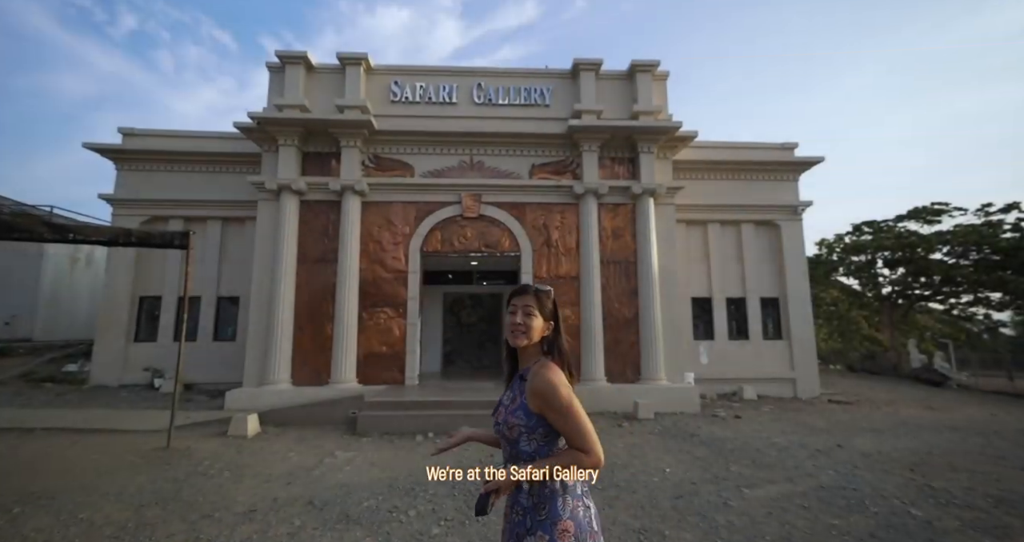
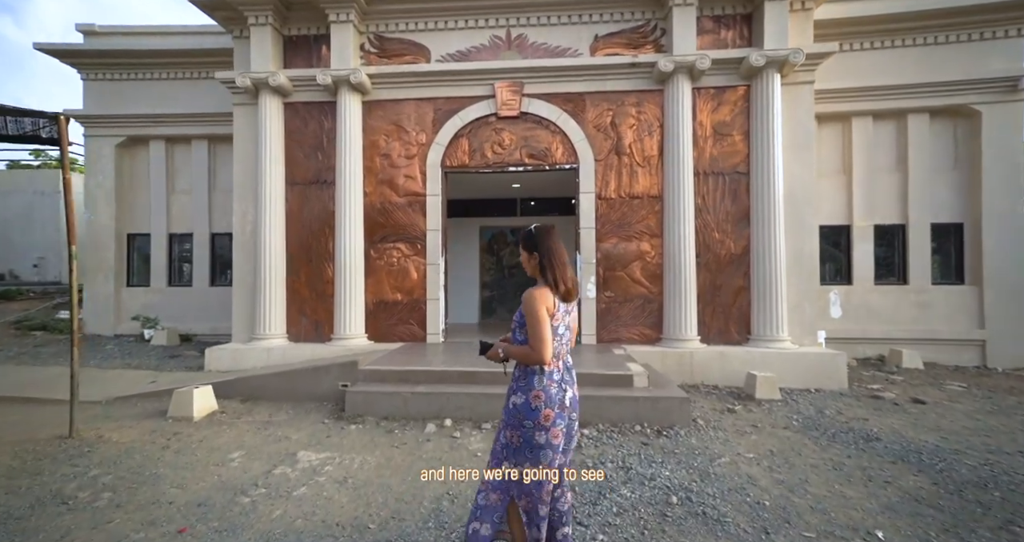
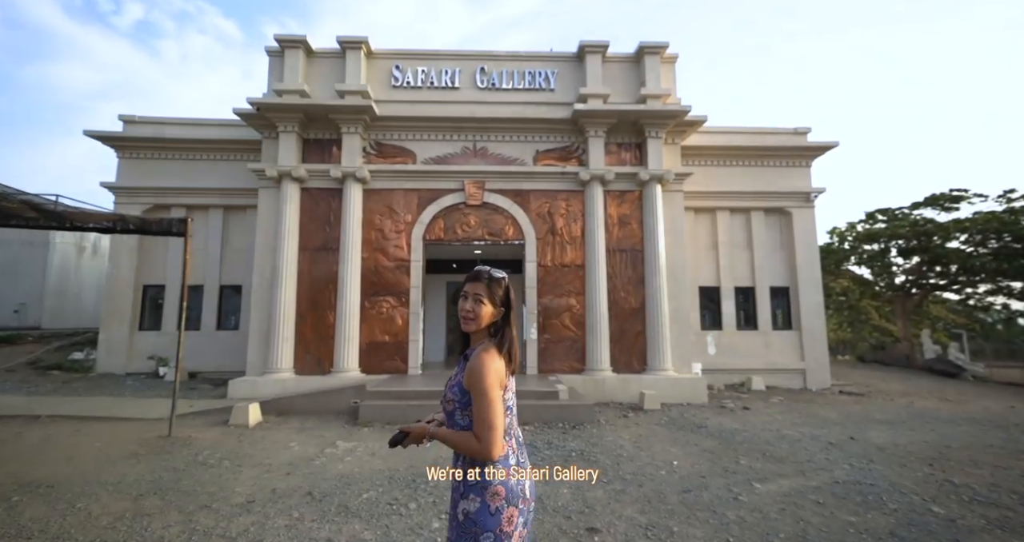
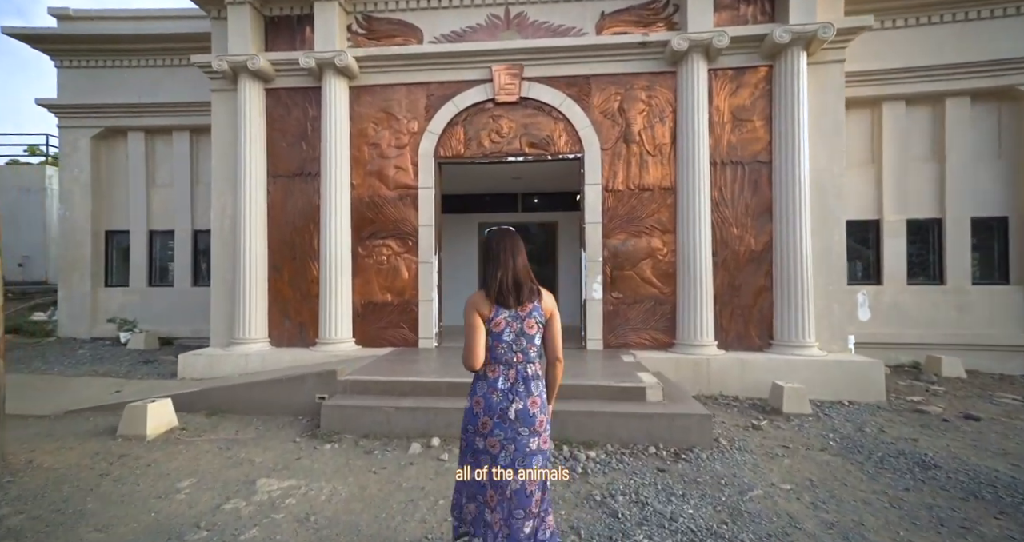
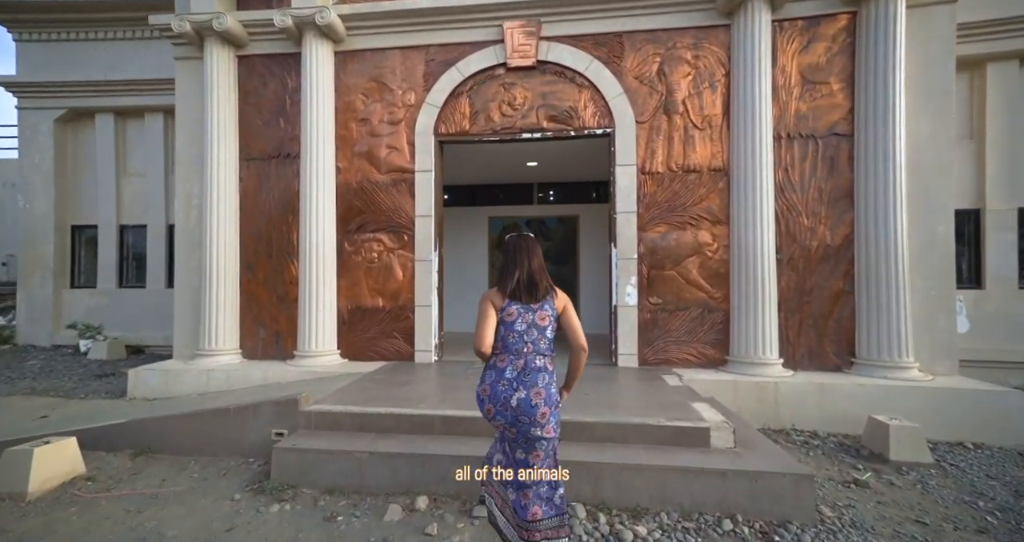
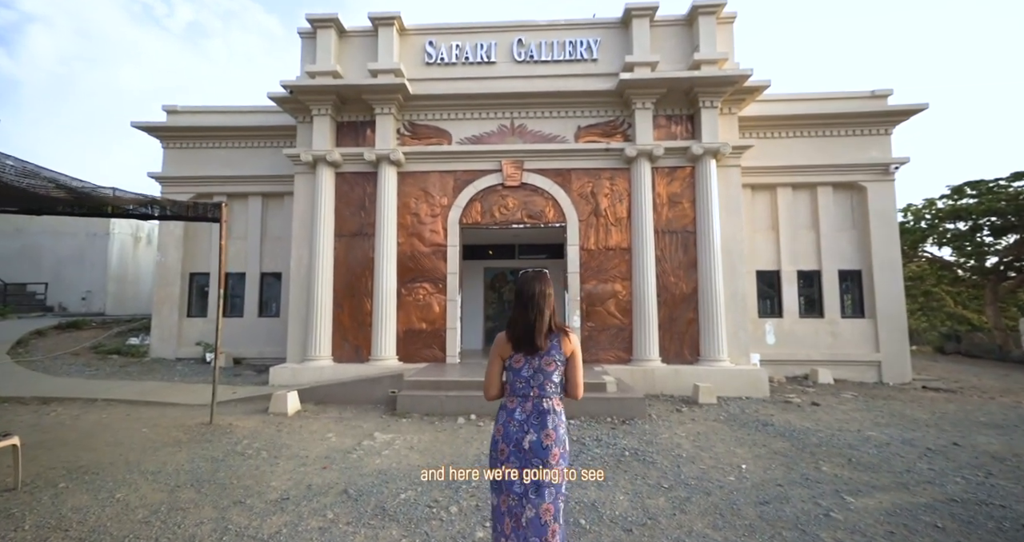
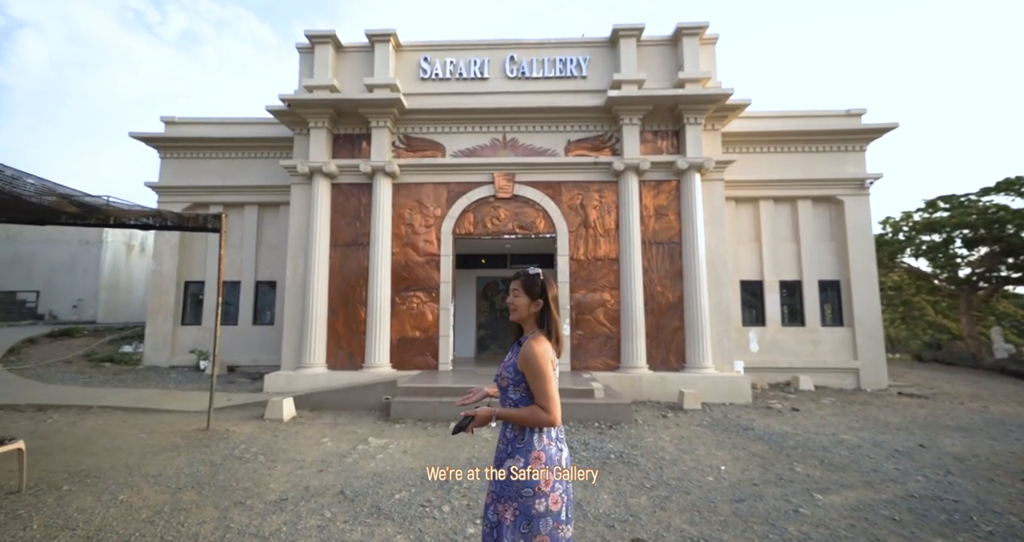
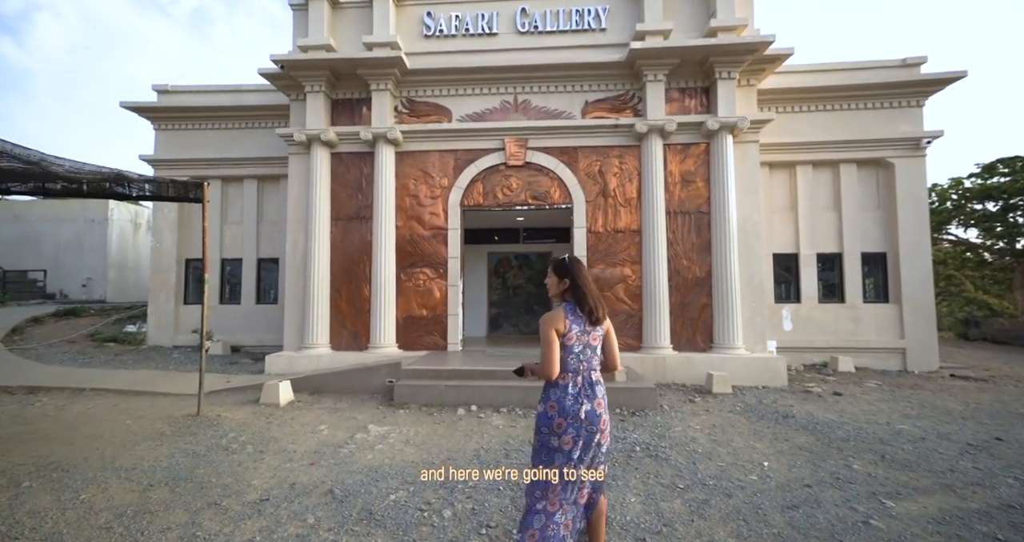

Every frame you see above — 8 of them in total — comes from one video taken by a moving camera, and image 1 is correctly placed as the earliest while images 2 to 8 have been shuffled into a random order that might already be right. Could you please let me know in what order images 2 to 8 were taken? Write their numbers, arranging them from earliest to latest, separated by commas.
3, 7, 6, 8, 2, 4, 5
